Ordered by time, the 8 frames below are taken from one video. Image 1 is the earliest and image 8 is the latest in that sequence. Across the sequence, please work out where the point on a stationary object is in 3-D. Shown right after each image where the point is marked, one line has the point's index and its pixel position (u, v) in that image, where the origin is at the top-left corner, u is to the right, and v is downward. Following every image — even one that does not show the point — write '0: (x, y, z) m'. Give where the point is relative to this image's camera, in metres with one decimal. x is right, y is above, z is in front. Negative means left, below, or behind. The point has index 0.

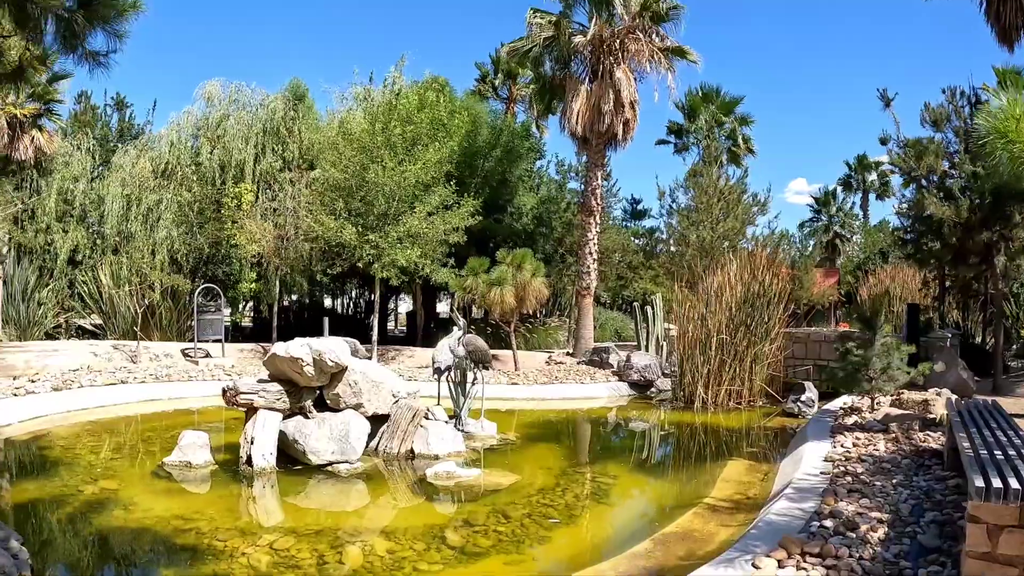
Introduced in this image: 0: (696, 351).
0: (+3.2, -1.0, +12.1) m
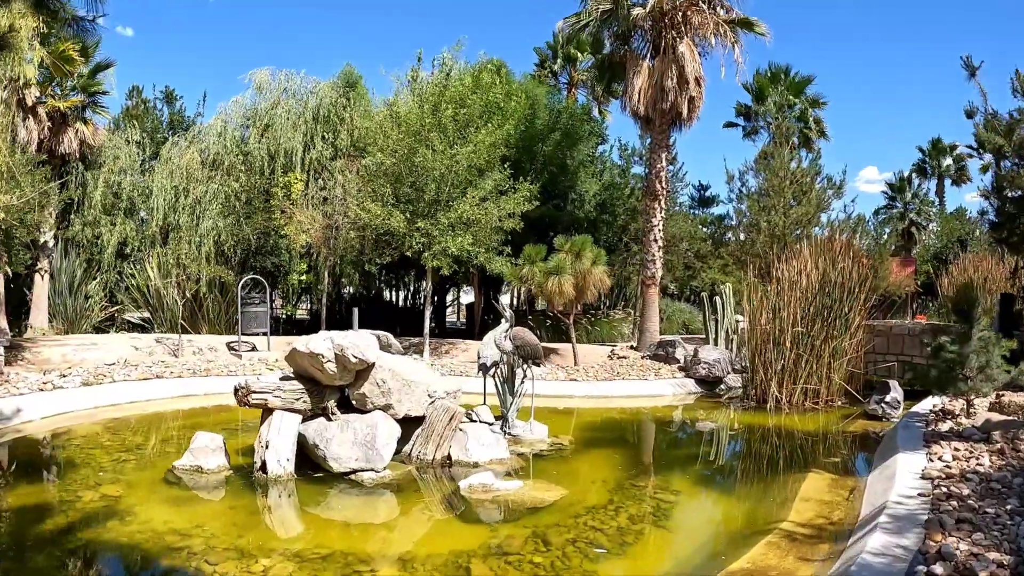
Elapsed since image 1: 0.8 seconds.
0: (+4.0, -0.9, +11.0) m
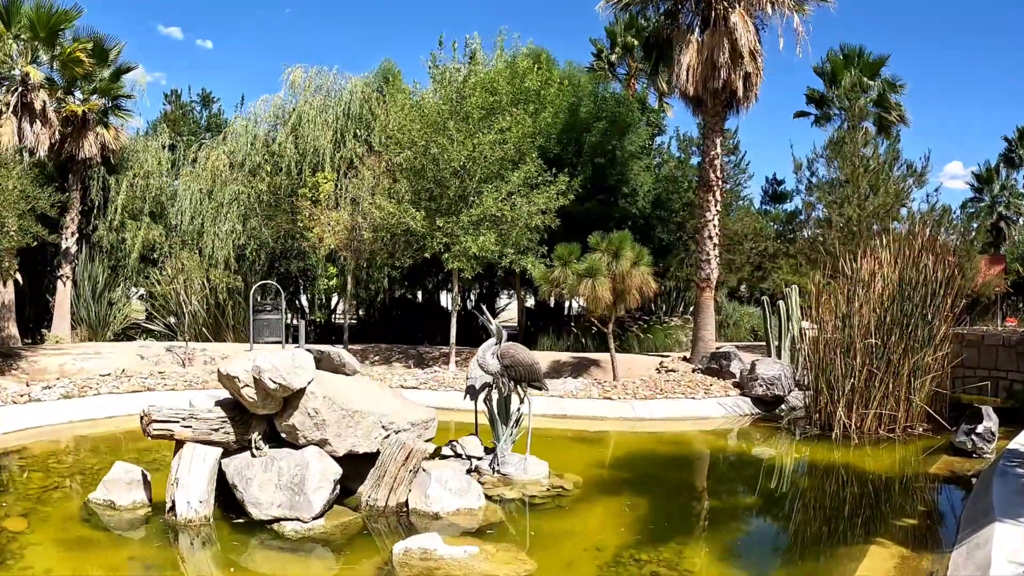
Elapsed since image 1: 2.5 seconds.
0: (+4.2, -0.9, +9.1) m
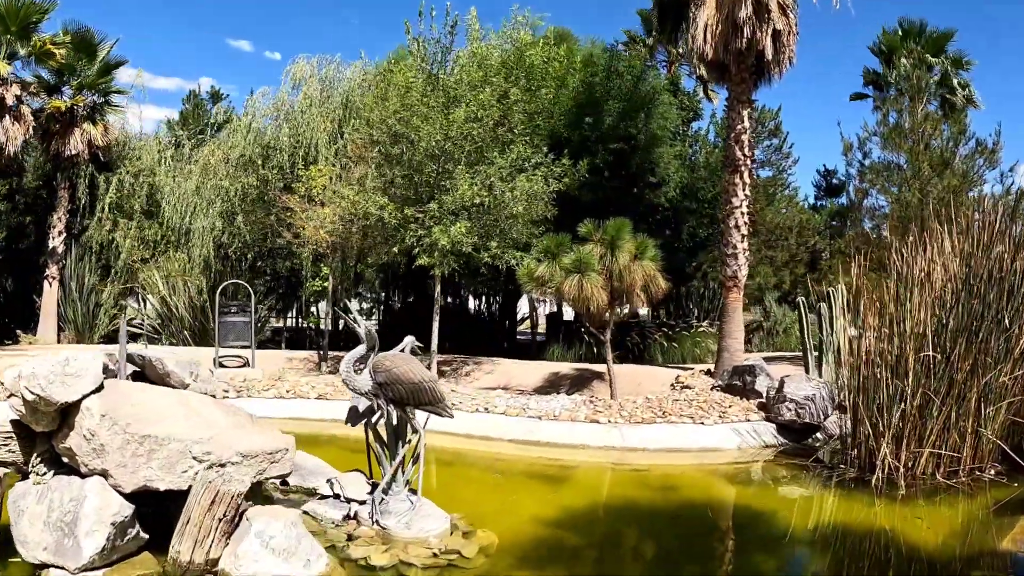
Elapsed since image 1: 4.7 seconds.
0: (+3.6, -0.9, +7.1) m
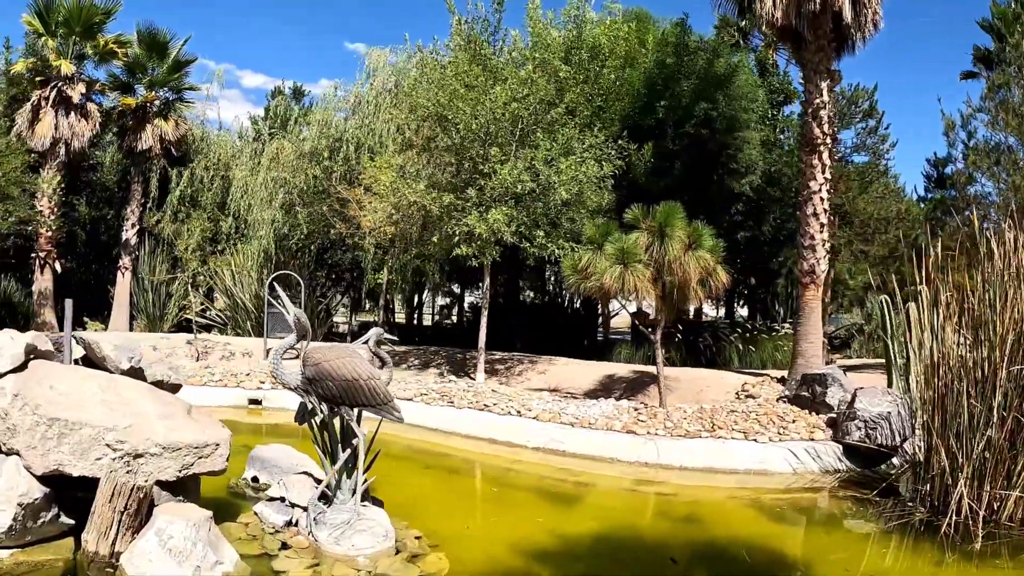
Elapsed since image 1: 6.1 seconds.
0: (+3.6, -0.9, +5.7) m
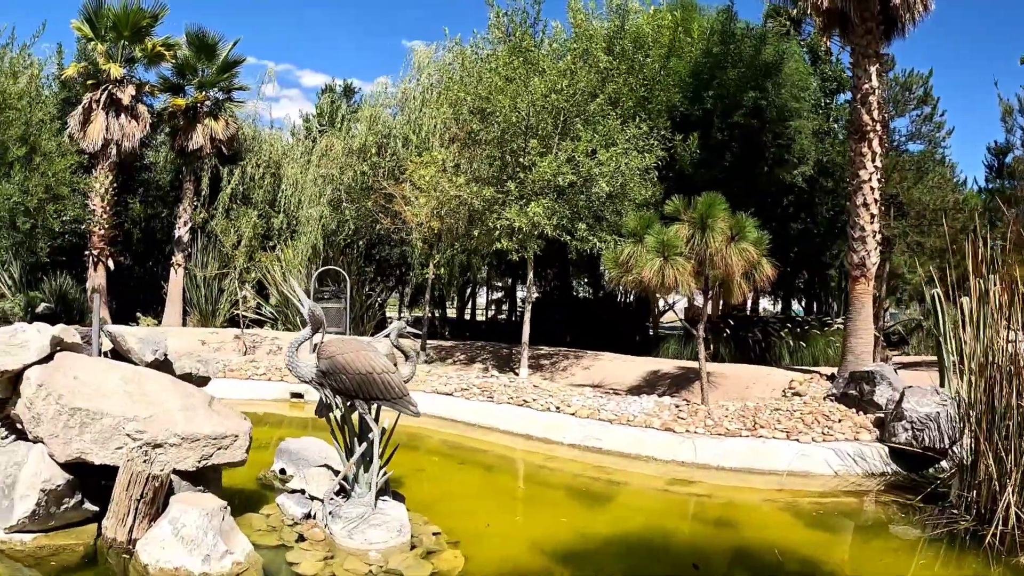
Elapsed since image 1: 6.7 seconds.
0: (+3.8, -0.8, +5.3) m
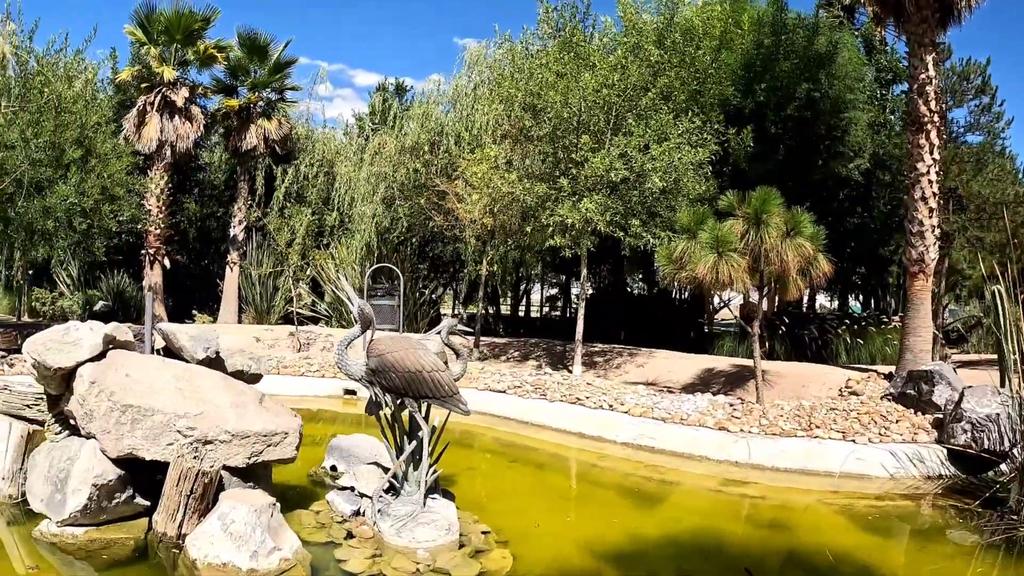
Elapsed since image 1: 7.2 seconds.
0: (+4.1, -0.8, +5.1) m
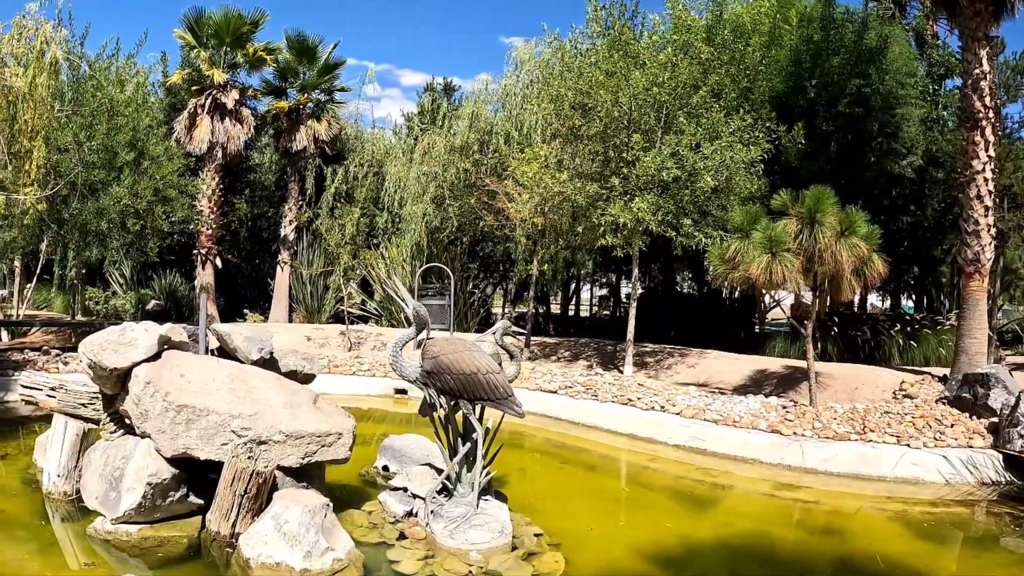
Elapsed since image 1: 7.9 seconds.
0: (+4.4, -0.8, +4.9) m
